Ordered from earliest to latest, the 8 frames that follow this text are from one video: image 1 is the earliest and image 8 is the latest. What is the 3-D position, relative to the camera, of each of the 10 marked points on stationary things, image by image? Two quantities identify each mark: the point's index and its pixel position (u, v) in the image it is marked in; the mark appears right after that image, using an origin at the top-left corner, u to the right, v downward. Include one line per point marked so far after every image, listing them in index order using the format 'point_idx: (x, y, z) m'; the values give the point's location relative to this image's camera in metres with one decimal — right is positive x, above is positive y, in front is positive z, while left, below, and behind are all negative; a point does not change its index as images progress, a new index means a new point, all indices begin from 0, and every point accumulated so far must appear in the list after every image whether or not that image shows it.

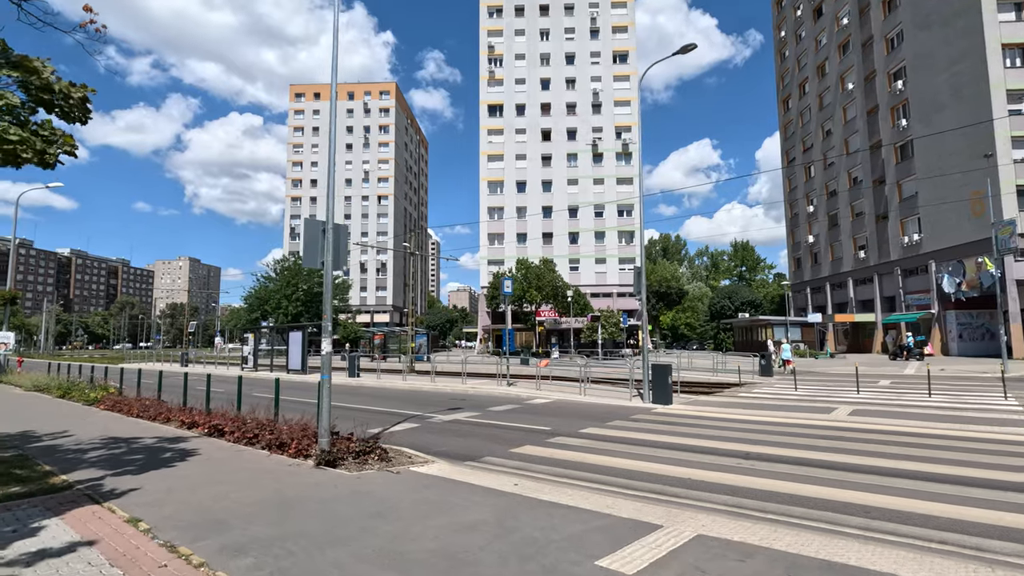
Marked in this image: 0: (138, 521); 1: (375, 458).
0: (-3.6, -2.2, +5.2) m
1: (-2.1, -2.6, +8.2) m
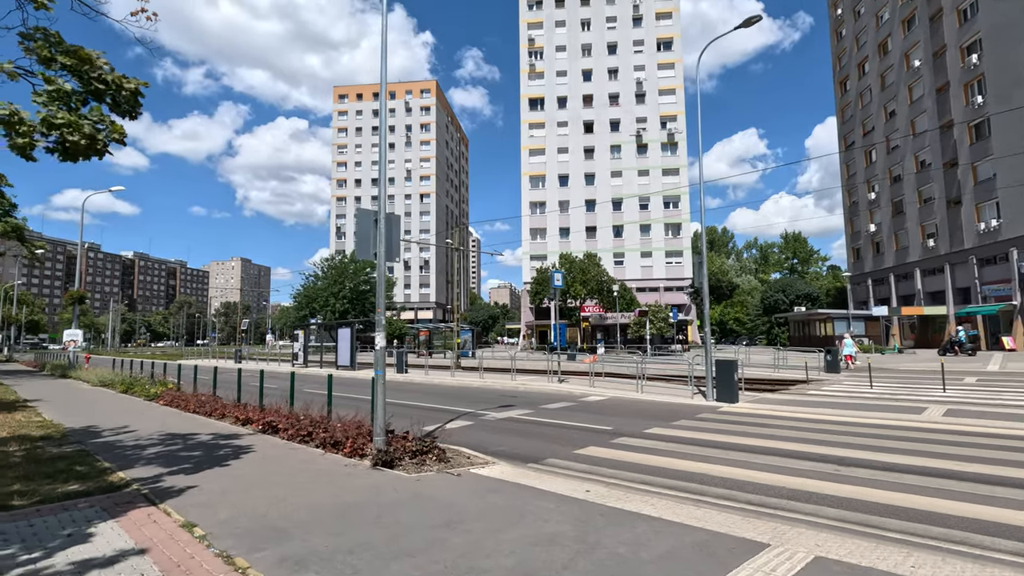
0: (-2.9, -2.1, +4.8) m
1: (-1.1, -2.4, +7.7) m
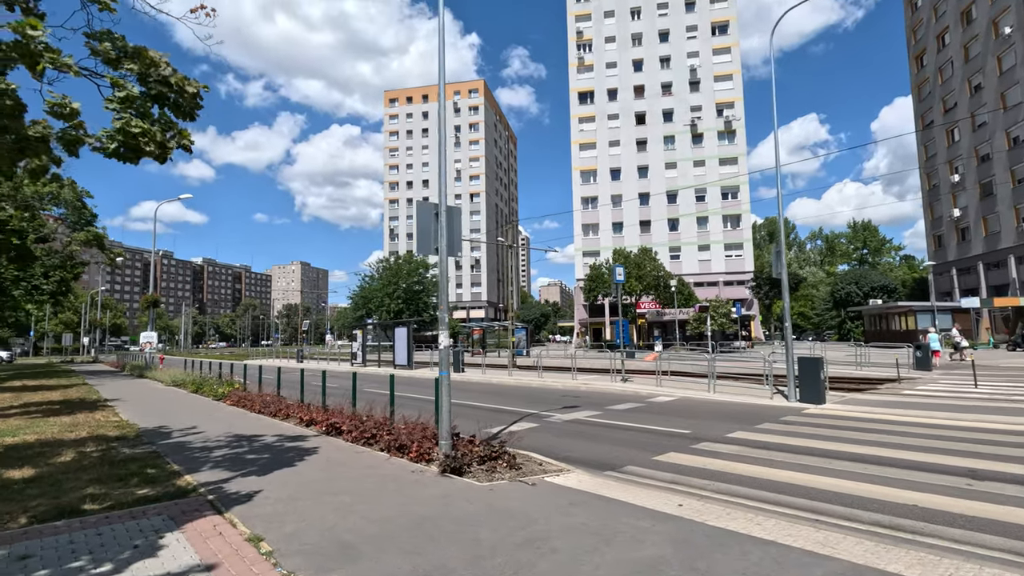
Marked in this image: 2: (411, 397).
0: (-2.1, -2.1, +4.5) m
1: (-0.1, -2.4, +7.2) m
2: (-2.5, -2.8, +13.7) m
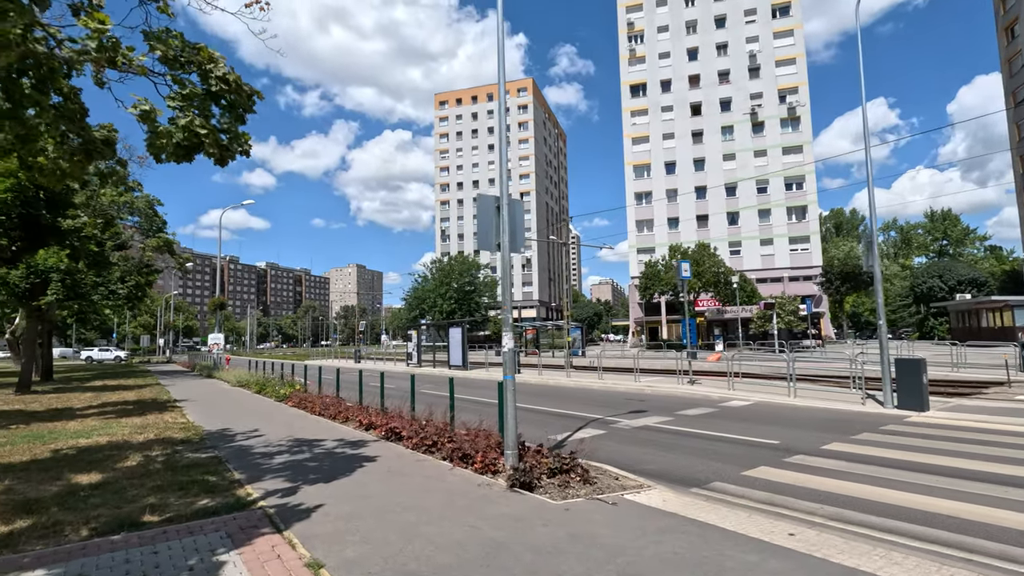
0: (-1.5, -2.1, +4.1) m
1: (+0.8, -2.3, +6.6) m
2: (-1.0, -2.8, +13.3) m
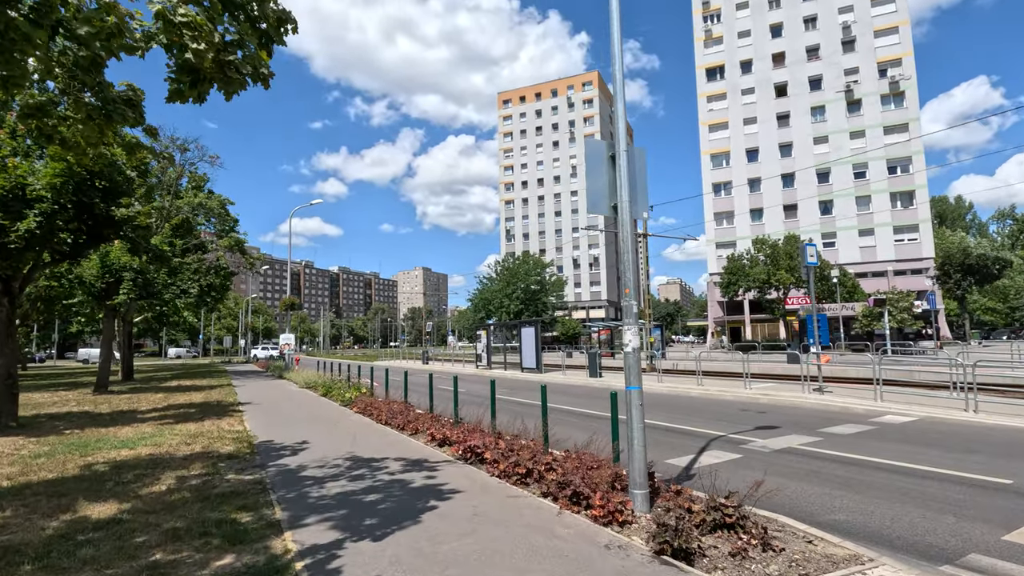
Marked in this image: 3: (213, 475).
0: (-0.6, -1.9, +2.1) m
1: (+2.0, -2.1, +4.4) m
2: (+1.0, -2.6, +11.3) m
3: (-4.0, -2.5, +7.2) m
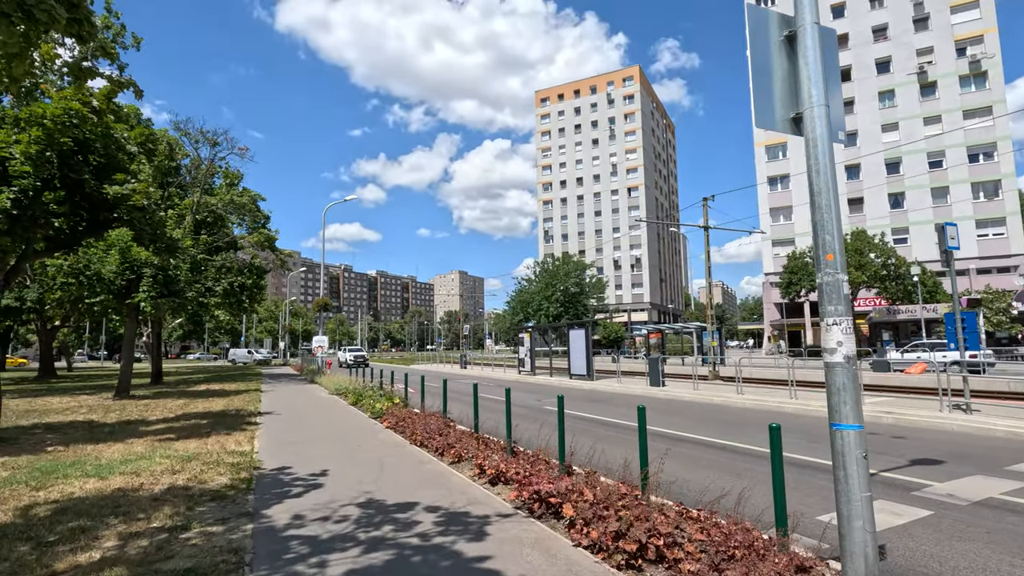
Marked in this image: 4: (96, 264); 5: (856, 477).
0: (-0.1, -1.6, -0.2) m
1: (+2.6, -1.8, +1.9) m
2: (+2.1, -2.4, +8.8) m
3: (-3.1, -2.3, +5.1) m
4: (-14.5, +0.8, +18.8) m
5: (+2.0, -1.2, +3.2) m
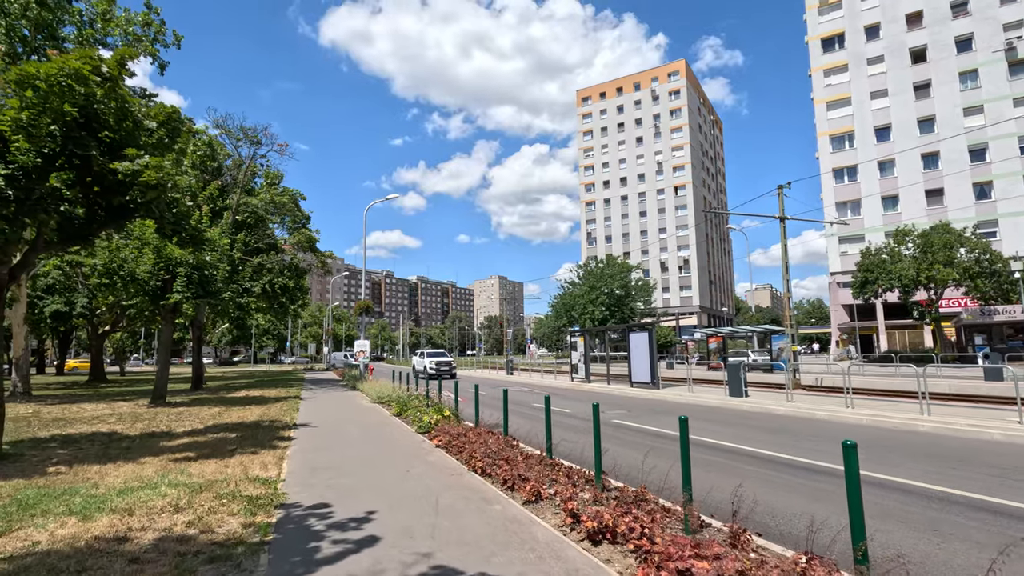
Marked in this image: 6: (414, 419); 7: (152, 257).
0: (+0.4, -1.4, -2.1) m
1: (+3.3, -1.6, -0.3) m
2: (+3.2, -2.2, +6.7) m
3: (-2.2, -2.1, +3.3) m
4: (-12.6, +0.8, +17.8) m
5: (+2.7, -0.9, +1.0) m
6: (-2.3, -3.1, +12.6) m
7: (-11.8, +1.0, +17.6) m
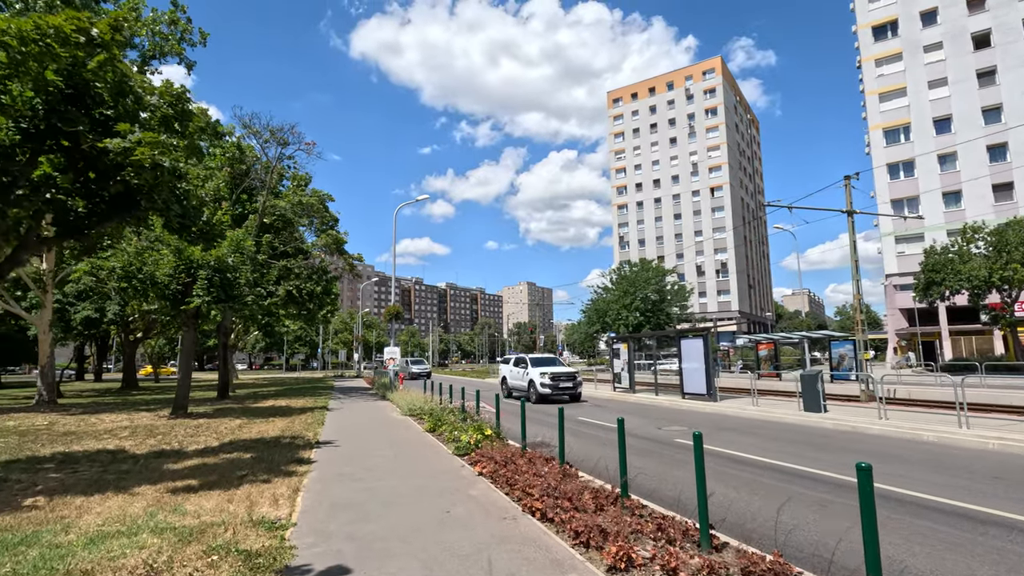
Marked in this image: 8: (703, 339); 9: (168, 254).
0: (+0.7, -1.2, -3.8) m
1: (+3.6, -1.4, -2.0) m
2: (+3.9, -2.1, +4.9) m
3: (-1.7, -2.0, +1.8) m
4: (-11.3, +0.7, +16.9) m
5: (+3.1, -0.8, -0.7) m
6: (-1.3, -3.1, +11.1) m
7: (-10.5, +0.9, +16.6) m
8: (+6.9, -1.8, +19.8) m
9: (-10.7, +1.0, +16.7) m
